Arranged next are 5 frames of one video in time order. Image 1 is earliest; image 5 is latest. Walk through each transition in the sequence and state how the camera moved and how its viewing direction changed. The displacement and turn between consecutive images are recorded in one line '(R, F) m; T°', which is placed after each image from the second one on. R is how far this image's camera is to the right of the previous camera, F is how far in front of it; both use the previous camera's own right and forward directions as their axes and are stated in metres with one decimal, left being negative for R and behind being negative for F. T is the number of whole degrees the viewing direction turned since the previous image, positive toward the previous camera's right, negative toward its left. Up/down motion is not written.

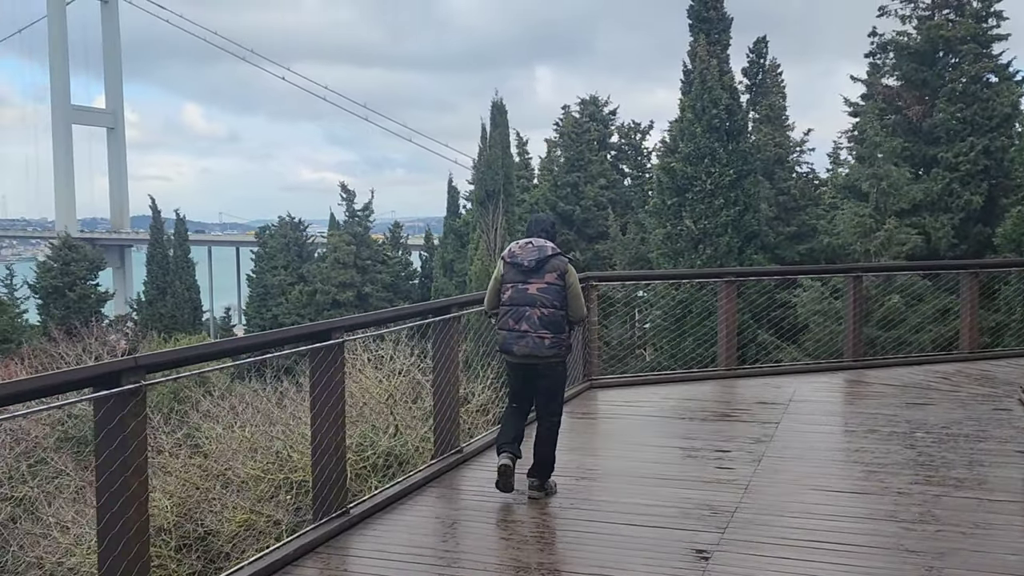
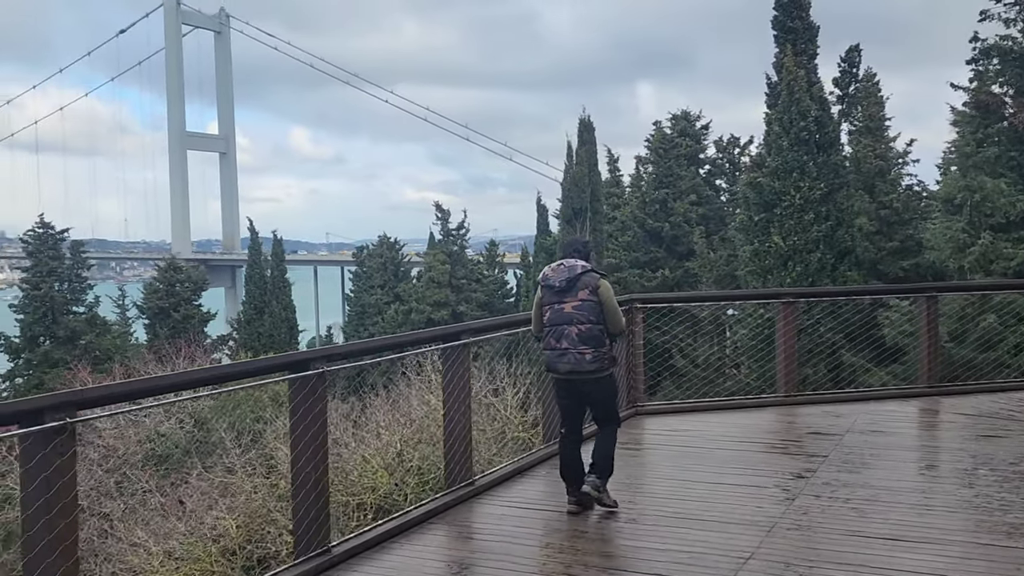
(+0.4, +0.2) m; -6°
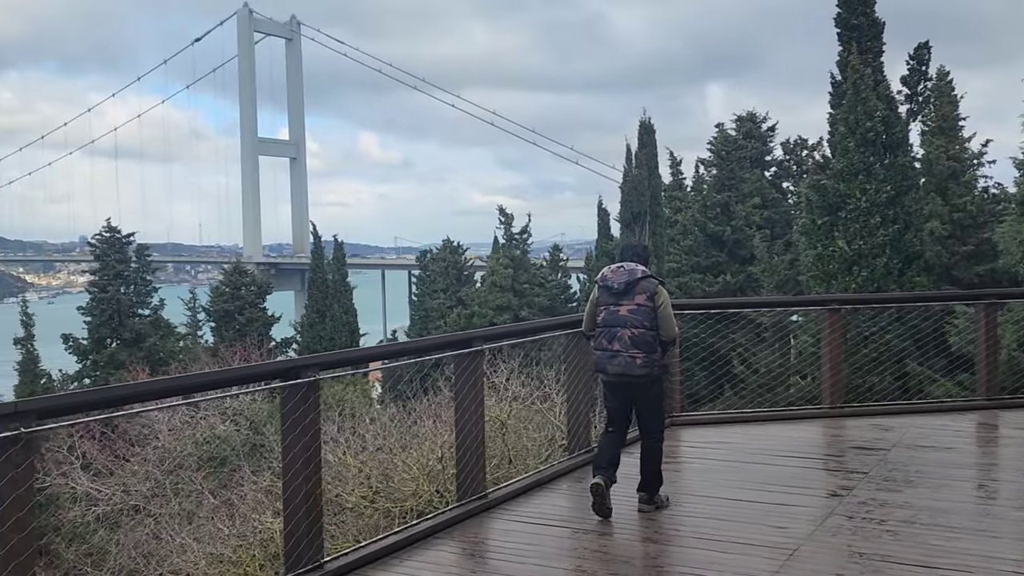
(+0.2, +0.2) m; -4°
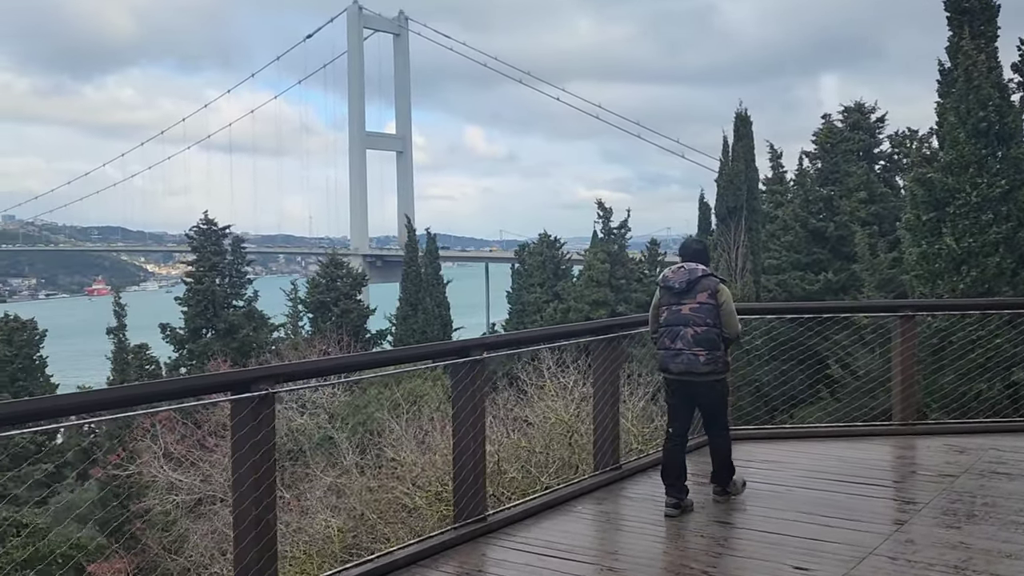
(+0.4, +0.4) m; -6°
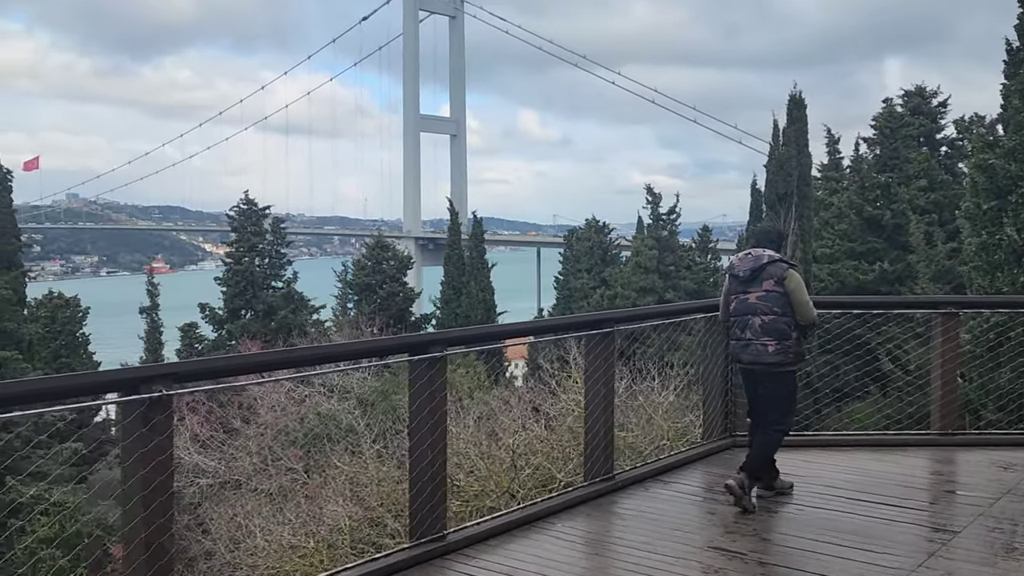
(+0.3, +0.5) m; -3°
